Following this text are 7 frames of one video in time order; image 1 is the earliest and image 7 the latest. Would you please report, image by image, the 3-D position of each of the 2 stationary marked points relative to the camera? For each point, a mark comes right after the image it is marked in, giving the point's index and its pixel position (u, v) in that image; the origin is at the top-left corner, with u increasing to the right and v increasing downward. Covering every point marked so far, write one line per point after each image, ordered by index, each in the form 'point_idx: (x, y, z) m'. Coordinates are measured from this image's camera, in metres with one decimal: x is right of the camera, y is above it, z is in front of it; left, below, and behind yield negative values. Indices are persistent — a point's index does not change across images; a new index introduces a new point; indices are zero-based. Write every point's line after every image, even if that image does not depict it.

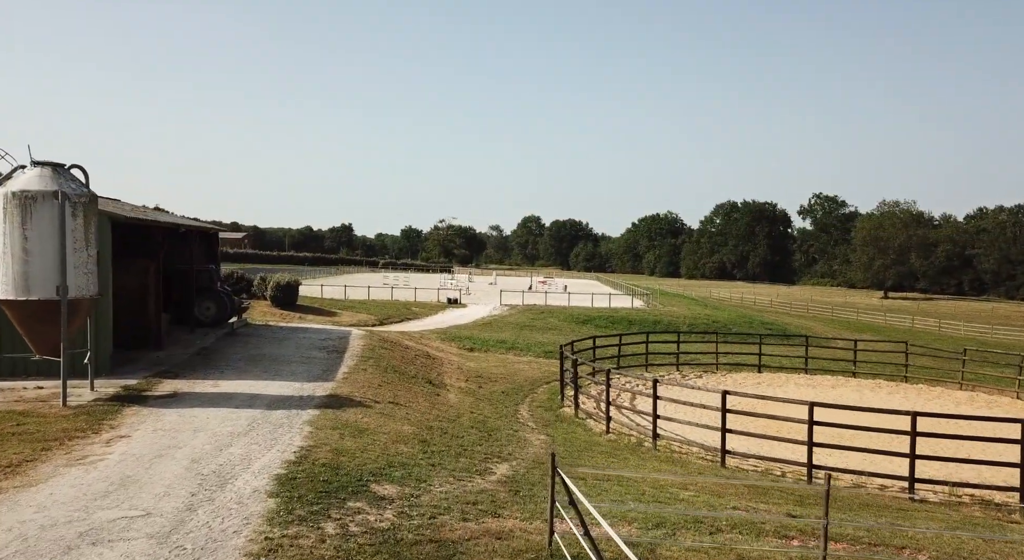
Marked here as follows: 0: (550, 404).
0: (+1.0, -3.3, +19.5) m
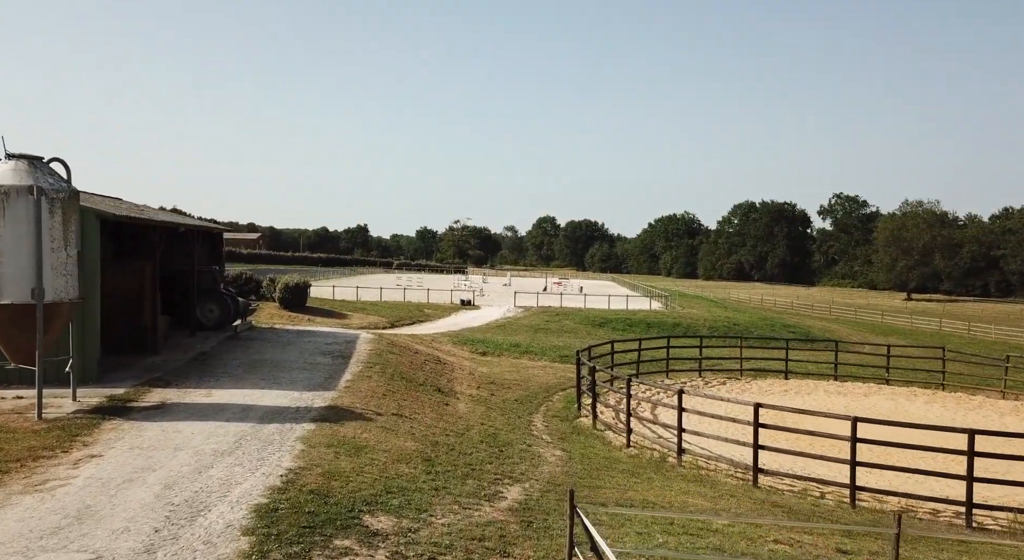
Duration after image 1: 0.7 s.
0: (+1.4, -3.4, +18.4) m
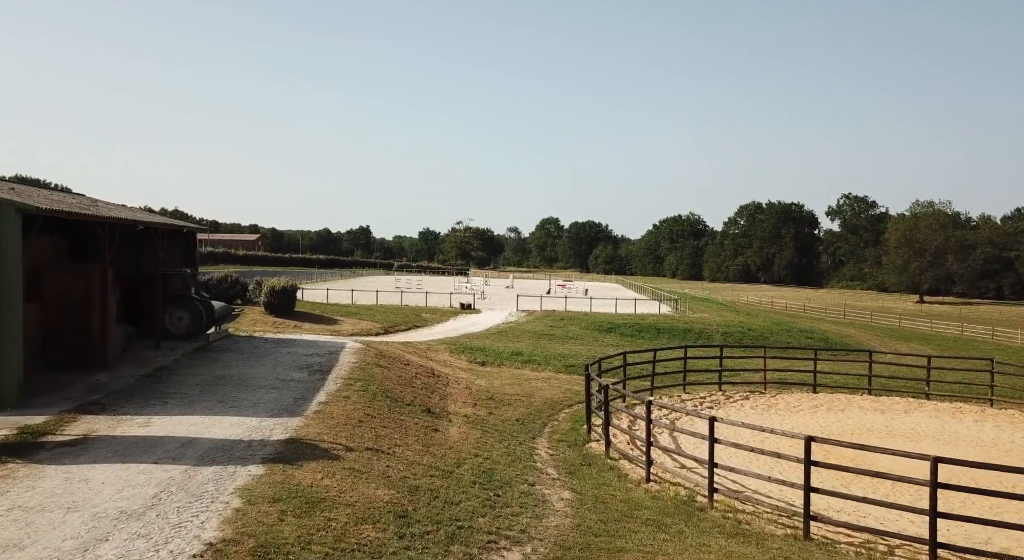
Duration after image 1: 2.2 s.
0: (+1.4, -3.5, +16.2) m
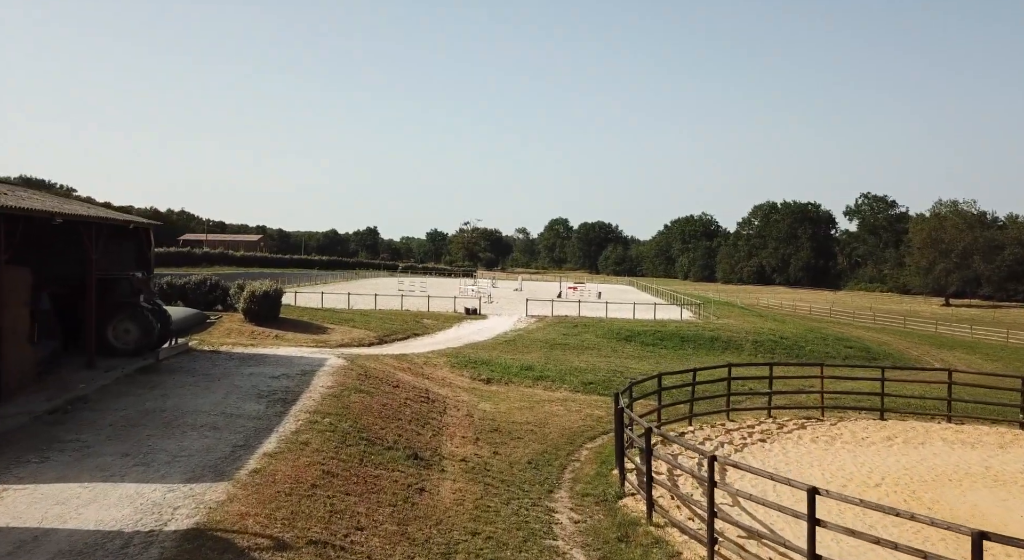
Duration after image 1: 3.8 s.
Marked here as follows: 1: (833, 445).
0: (+1.6, -3.6, +12.6) m
1: (+7.4, -3.8, +16.8) m
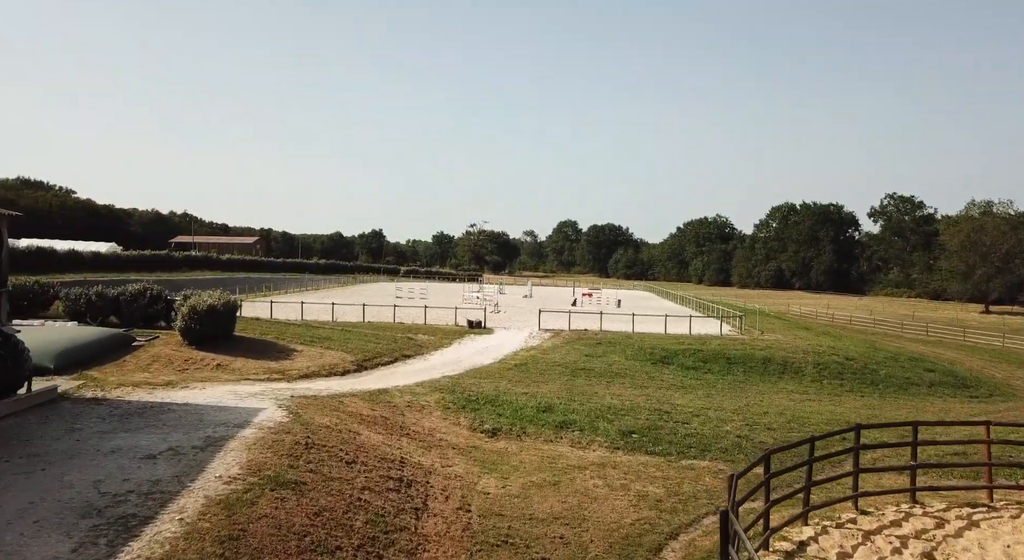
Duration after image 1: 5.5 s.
0: (+1.8, -3.9, +6.3) m
1: (+7.6, -4.1, +10.5) m
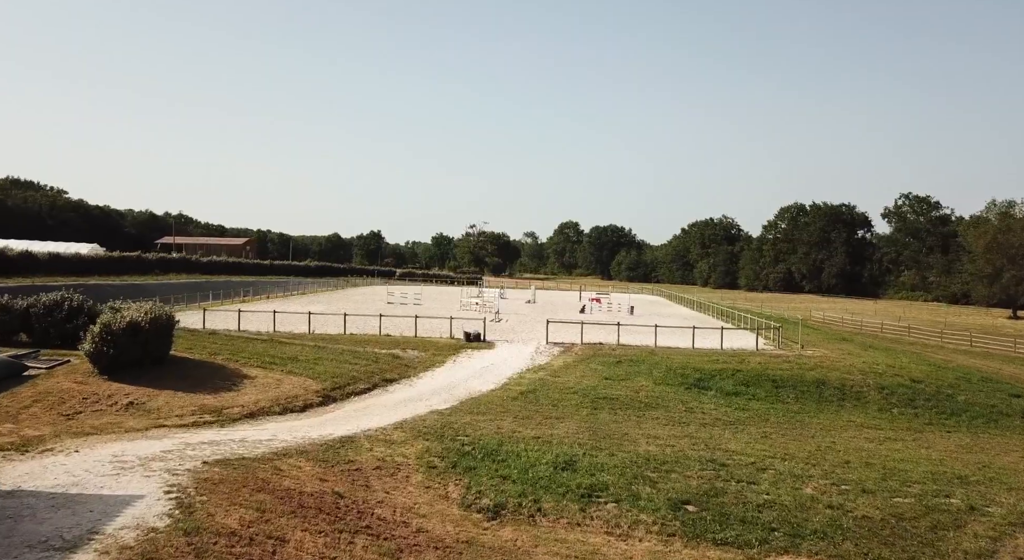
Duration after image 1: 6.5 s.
0: (+2.0, -4.1, +1.3) m
1: (+7.8, -4.3, +5.5) m
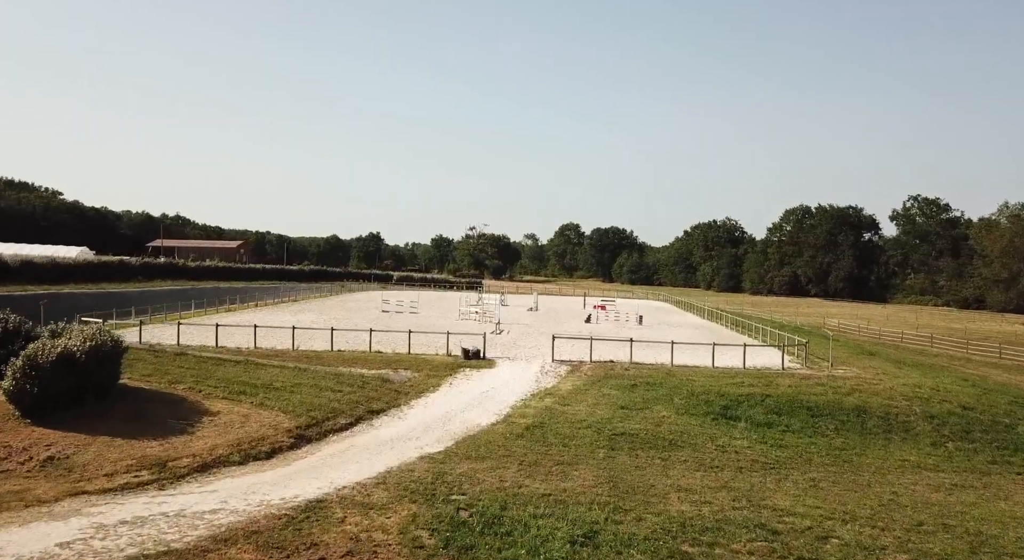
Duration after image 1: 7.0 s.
0: (+2.1, -4.6, -1.5) m
1: (+7.9, -4.8, +2.6) m
